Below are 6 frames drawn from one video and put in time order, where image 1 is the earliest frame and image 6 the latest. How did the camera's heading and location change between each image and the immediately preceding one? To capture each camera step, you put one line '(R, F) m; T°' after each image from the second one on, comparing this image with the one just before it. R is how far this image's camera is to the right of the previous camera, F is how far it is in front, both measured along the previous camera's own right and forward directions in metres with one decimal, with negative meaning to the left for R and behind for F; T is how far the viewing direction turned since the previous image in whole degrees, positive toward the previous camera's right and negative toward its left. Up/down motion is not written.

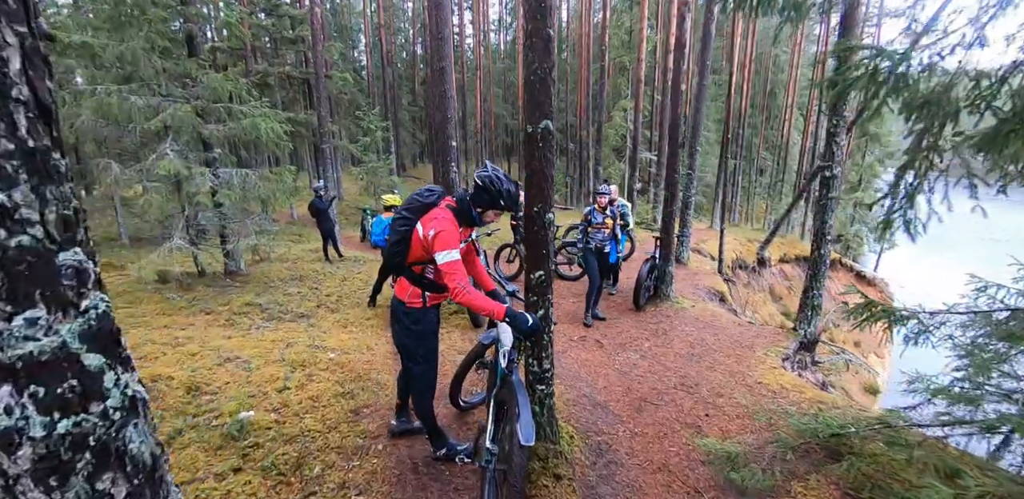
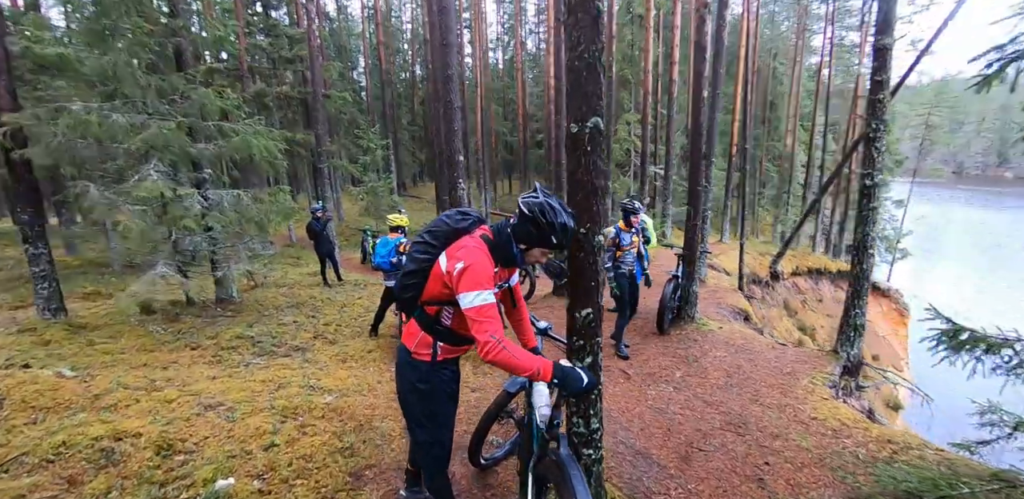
(-0.2, +0.6) m; 0°
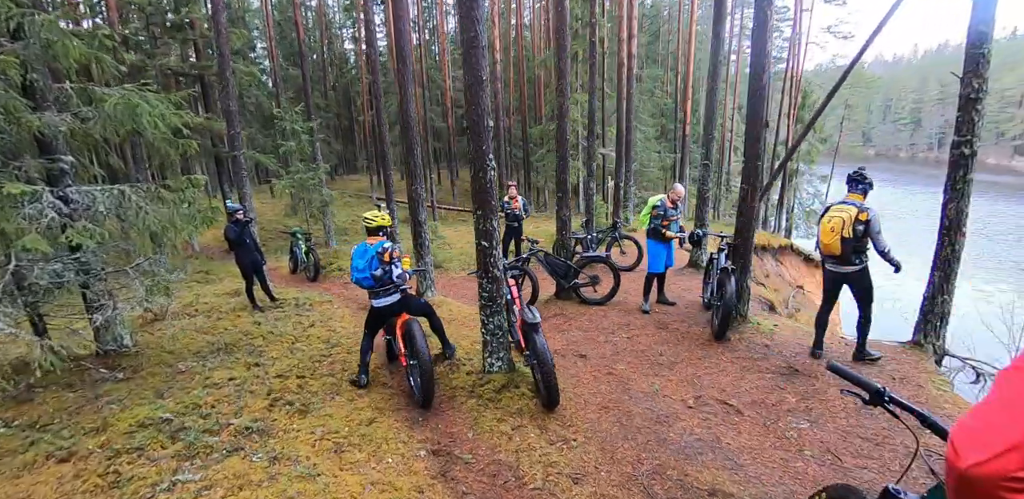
(-1.3, +2.0) m; +10°
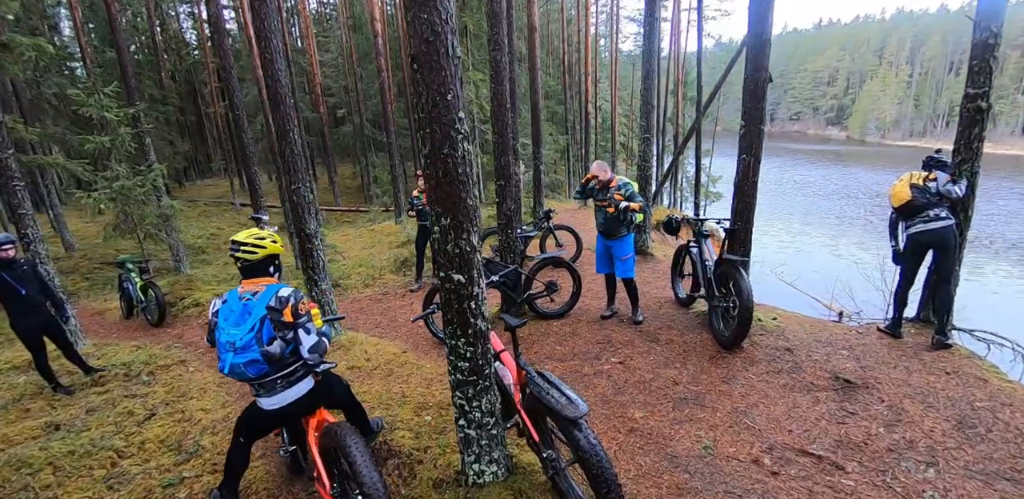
(-0.6, +2.0) m; +13°
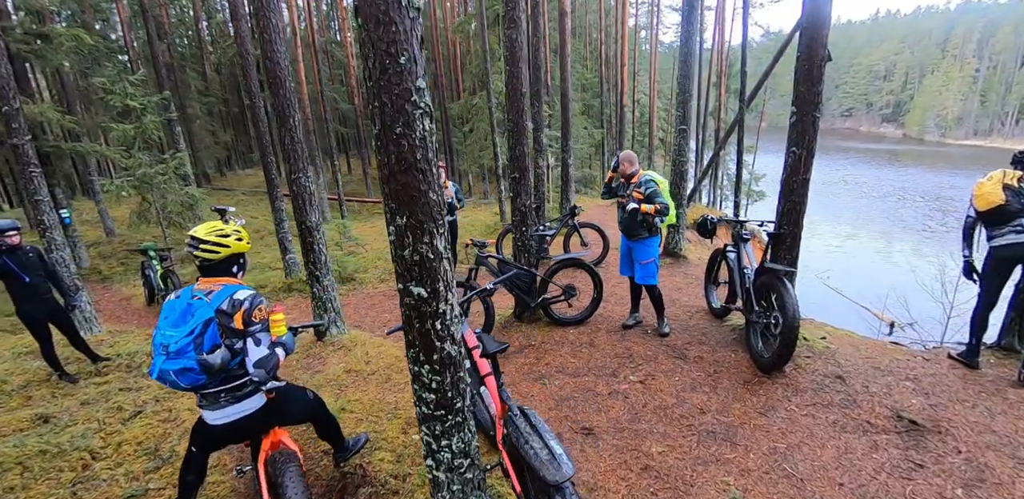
(+0.2, +0.5) m; -4°
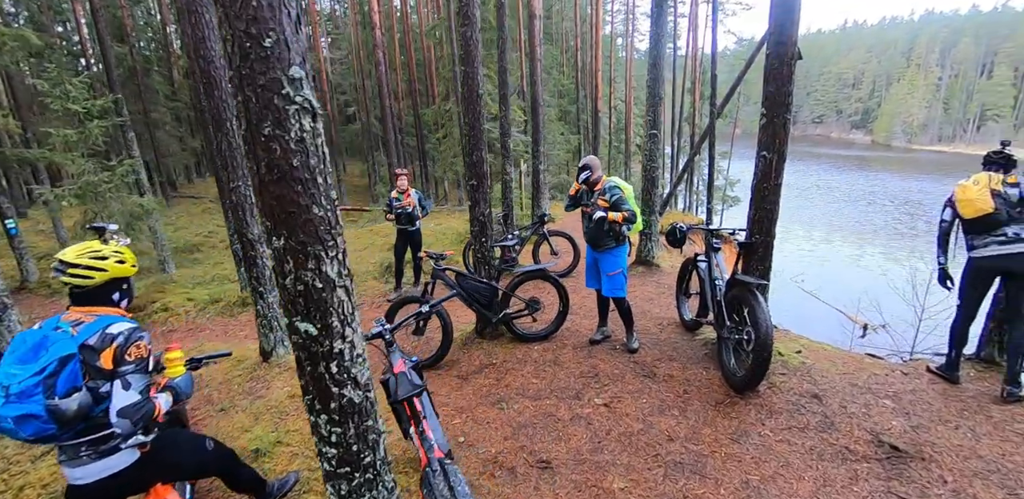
(+0.3, +0.4) m; +2°
